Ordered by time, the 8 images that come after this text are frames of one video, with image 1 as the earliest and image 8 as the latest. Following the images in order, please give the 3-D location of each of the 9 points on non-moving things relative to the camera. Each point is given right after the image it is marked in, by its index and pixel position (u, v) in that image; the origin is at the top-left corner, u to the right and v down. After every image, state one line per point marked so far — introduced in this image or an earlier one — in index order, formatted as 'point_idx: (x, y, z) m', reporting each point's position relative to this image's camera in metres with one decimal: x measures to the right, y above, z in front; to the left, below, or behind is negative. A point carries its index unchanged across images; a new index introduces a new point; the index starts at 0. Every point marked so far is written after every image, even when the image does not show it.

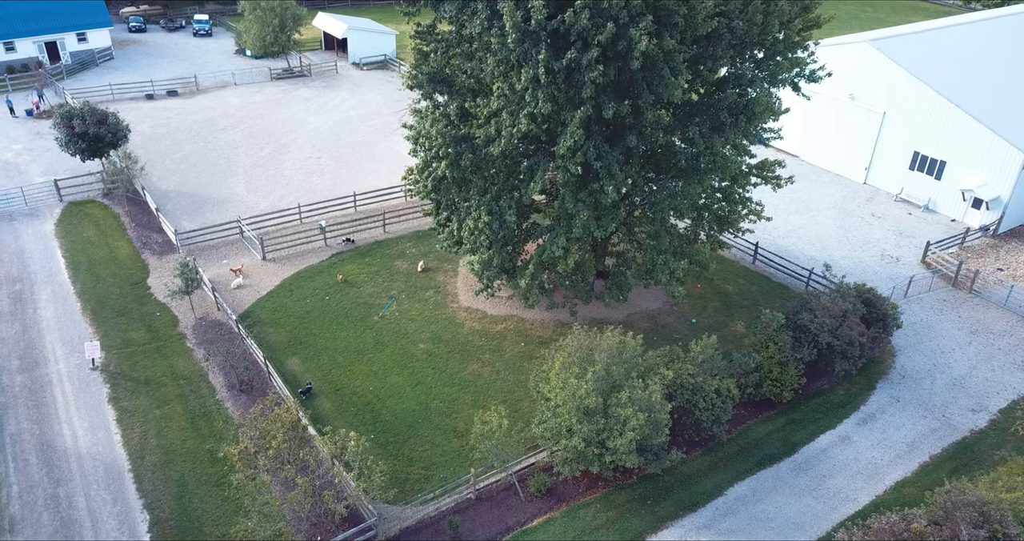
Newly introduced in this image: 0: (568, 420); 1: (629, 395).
0: (+1.5, -3.8, +19.4) m
1: (+3.0, -3.2, +19.3) m
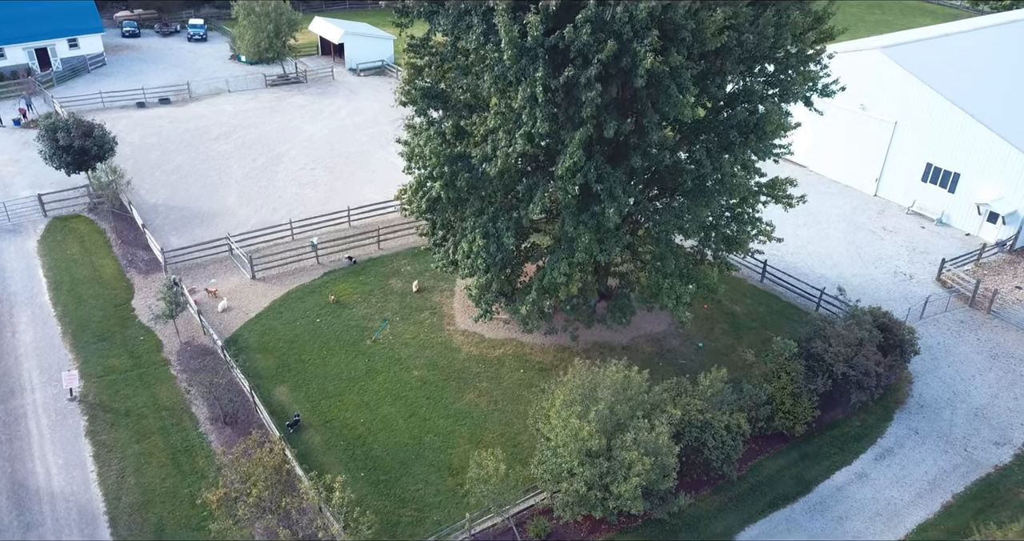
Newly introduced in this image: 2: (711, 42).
0: (+1.4, -4.7, +18.2) m
1: (+3.0, -4.0, +18.1) m
2: (+5.1, +5.8, +19.1) m
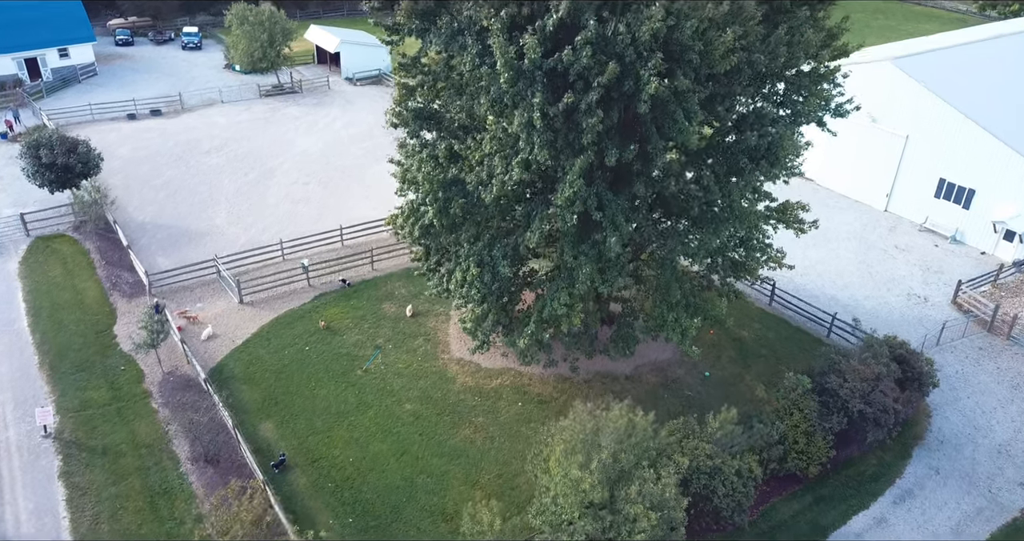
0: (+1.3, -5.5, +16.9) m
1: (+2.9, -4.9, +16.9) m
2: (+5.0, +5.0, +17.9) m
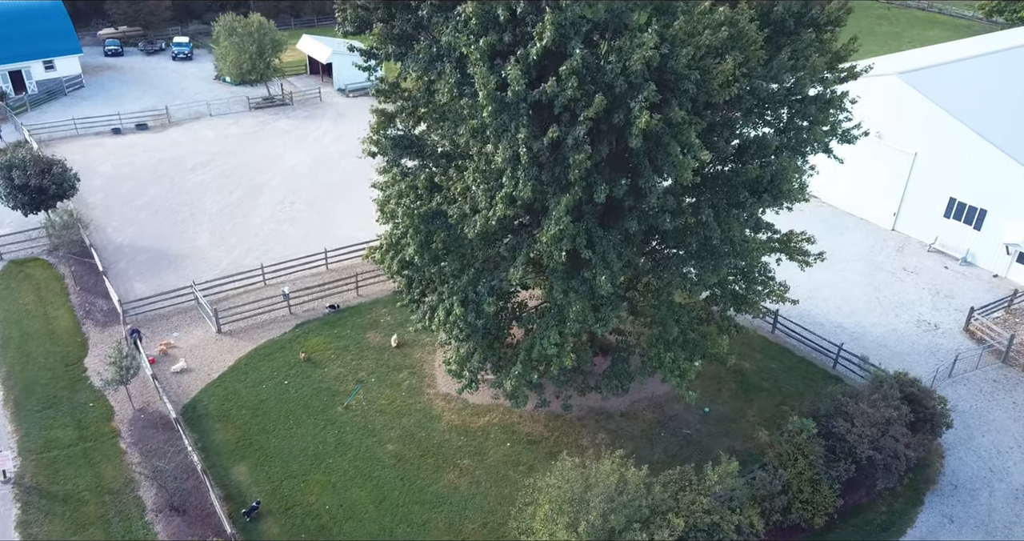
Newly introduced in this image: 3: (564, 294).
0: (+0.9, -6.5, +15.6) m
1: (+2.5, -5.9, +15.6) m
2: (+4.6, +4.0, +16.6) m
3: (+1.3, -0.6, +19.3) m
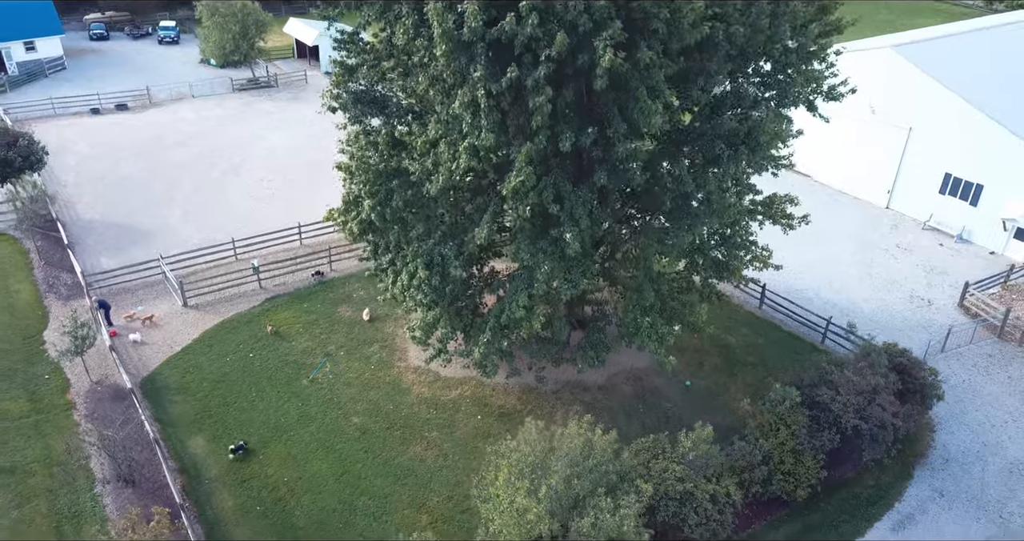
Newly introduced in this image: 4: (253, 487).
0: (0.0, -5.5, +14.6) m
1: (+1.6, -4.9, +14.6) m
2: (+3.7, +5.0, +15.6) m
3: (+0.5, +0.4, +18.3) m
4: (-6.8, -5.7, +19.6) m
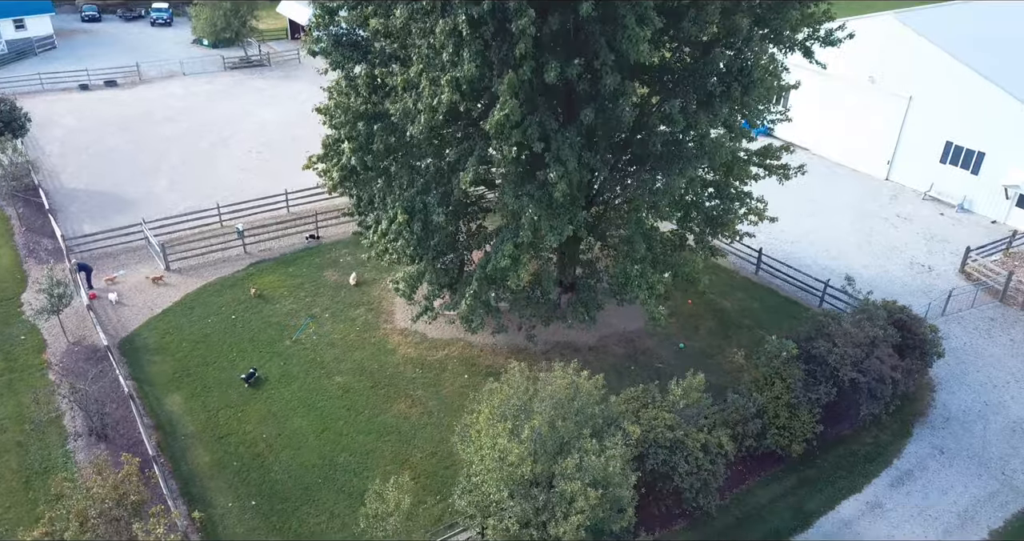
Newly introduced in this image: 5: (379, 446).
0: (-0.3, -4.2, +14.0) m
1: (+1.2, -3.6, +13.9) m
2: (+3.4, +6.3, +15.0) m
3: (+0.1, +1.7, +17.7) m
4: (-7.2, -4.4, +18.9) m
5: (-3.4, -4.5, +18.9) m
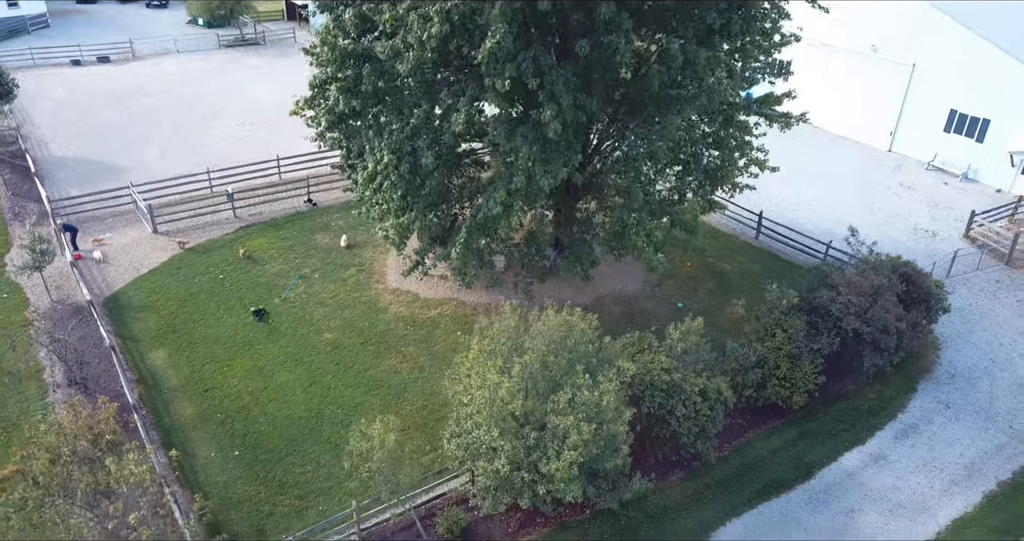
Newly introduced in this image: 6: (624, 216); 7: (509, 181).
0: (-0.5, -2.9, +13.5) m
1: (+1.1, -2.3, +13.4) m
2: (+3.2, +7.6, +14.5) m
3: (0.0, +3.0, +17.1) m
4: (-7.3, -3.1, +18.4) m
5: (-3.5, -3.2, +18.3) m
6: (+2.8, +1.4, +19.0) m
7: (-0.1, +2.2, +17.9) m
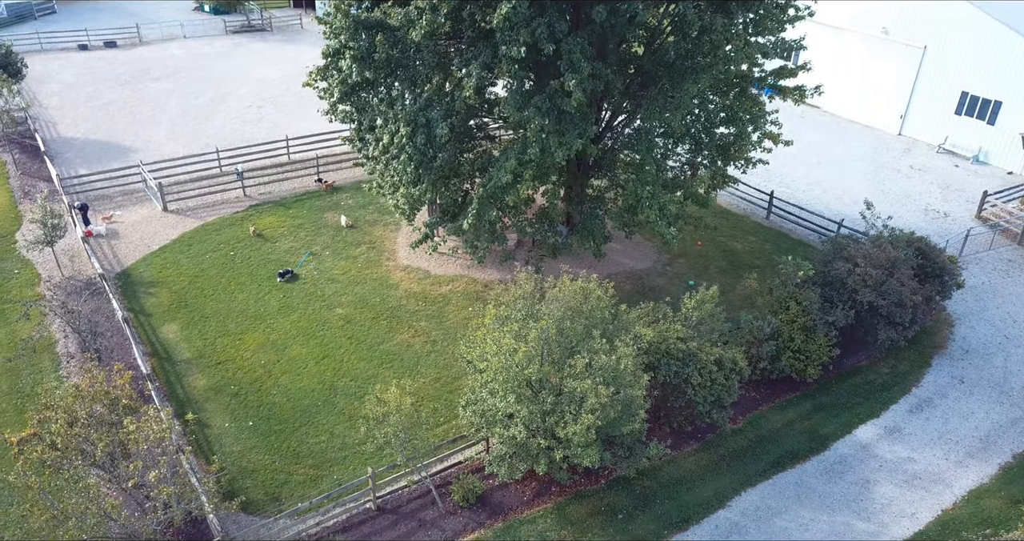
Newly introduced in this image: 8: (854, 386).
0: (-0.2, -2.3, +13.4) m
1: (+1.4, -1.7, +13.3) m
2: (+3.6, +8.2, +14.4) m
3: (+0.3, +3.6, +17.1) m
4: (-7.0, -2.4, +18.4) m
5: (-3.2, -2.5, +18.3) m
6: (+3.2, +2.0, +18.9) m
7: (+0.2, +2.9, +17.8) m
8: (+8.3, -2.8, +18.0) m
